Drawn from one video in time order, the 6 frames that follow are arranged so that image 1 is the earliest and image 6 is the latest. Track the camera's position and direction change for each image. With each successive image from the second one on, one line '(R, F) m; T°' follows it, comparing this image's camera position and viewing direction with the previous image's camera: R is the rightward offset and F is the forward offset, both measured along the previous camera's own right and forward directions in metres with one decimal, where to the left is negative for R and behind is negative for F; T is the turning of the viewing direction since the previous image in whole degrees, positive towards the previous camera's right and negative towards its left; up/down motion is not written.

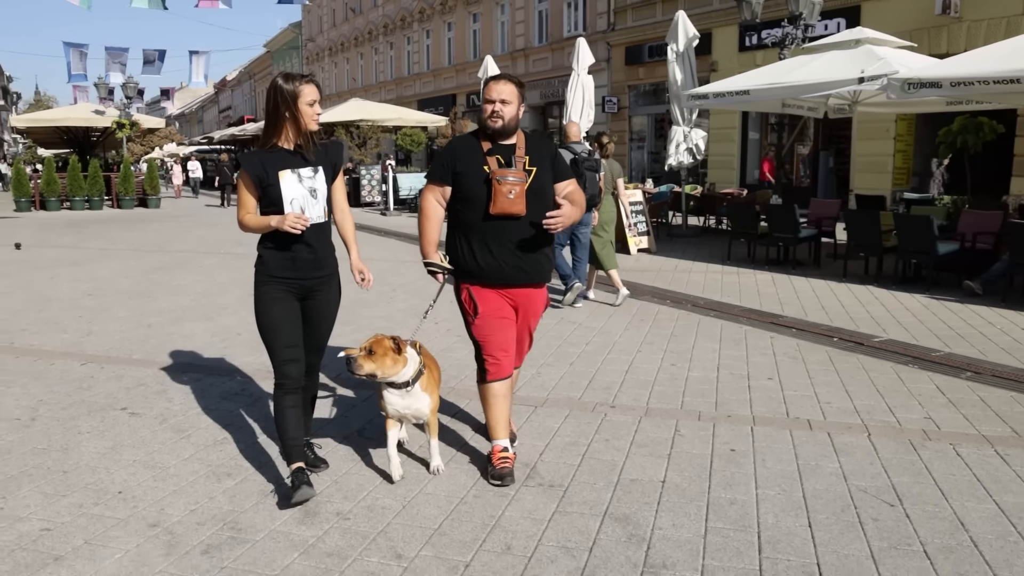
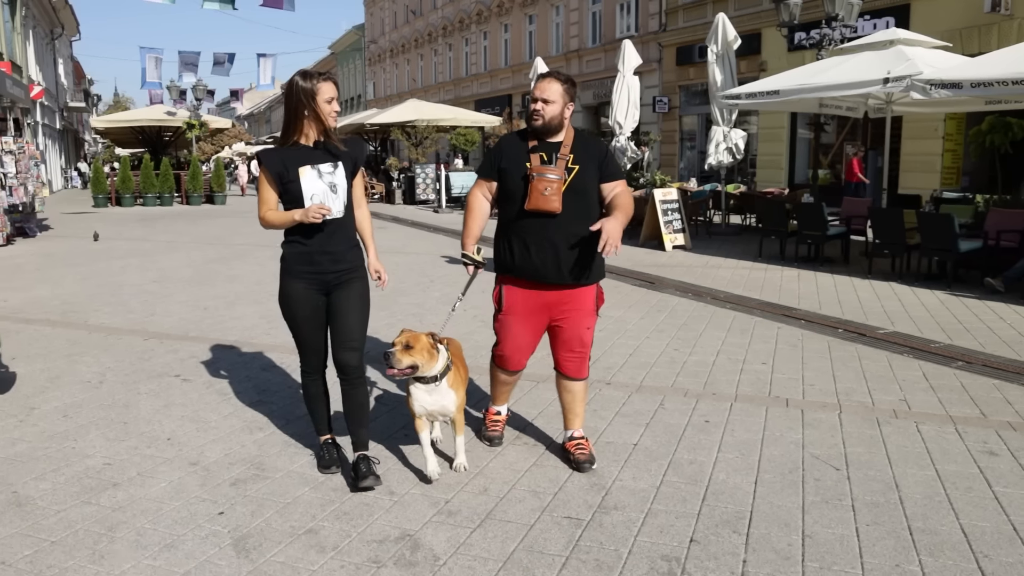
(+0.4, -0.5) m; -4°
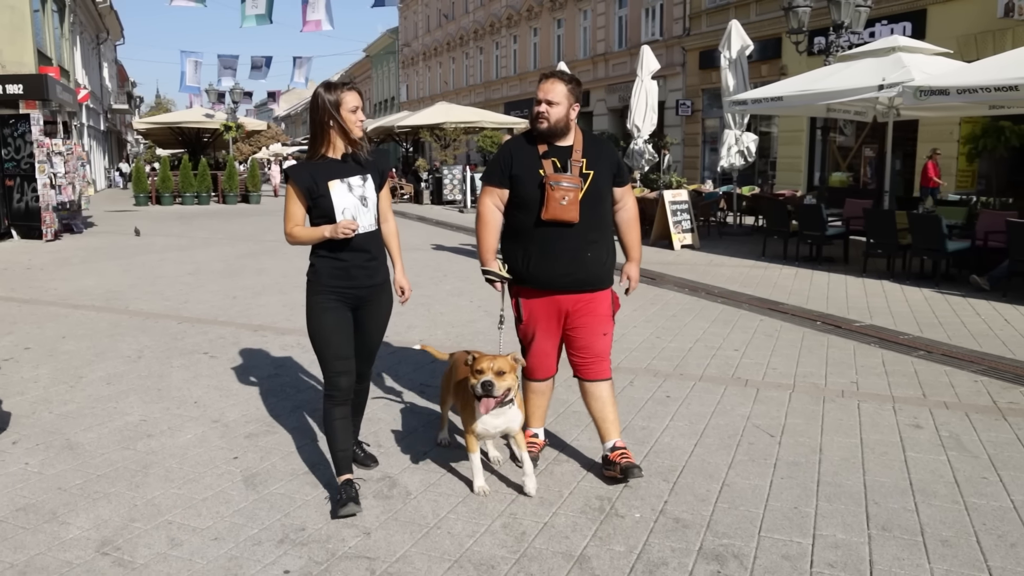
(+0.3, -0.6) m; -2°
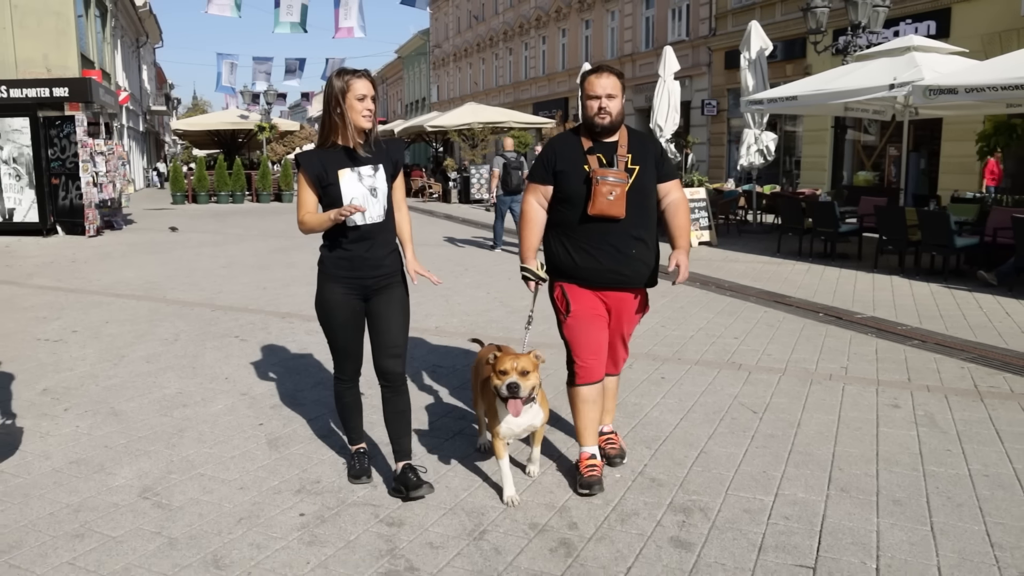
(+0.2, -0.4) m; -2°
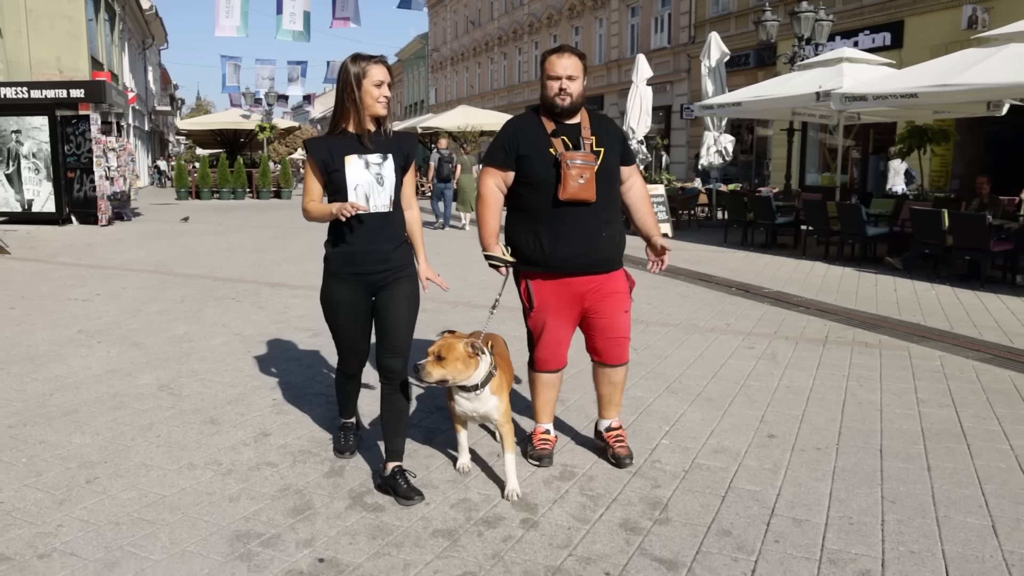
(+0.5, -1.3) m; 0°
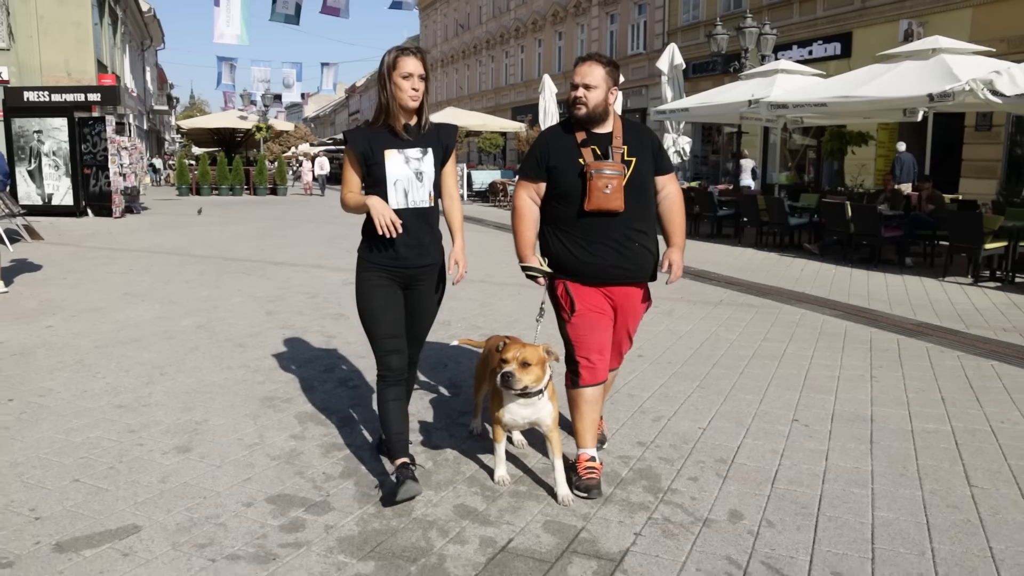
(+0.4, -1.7) m; 0°
